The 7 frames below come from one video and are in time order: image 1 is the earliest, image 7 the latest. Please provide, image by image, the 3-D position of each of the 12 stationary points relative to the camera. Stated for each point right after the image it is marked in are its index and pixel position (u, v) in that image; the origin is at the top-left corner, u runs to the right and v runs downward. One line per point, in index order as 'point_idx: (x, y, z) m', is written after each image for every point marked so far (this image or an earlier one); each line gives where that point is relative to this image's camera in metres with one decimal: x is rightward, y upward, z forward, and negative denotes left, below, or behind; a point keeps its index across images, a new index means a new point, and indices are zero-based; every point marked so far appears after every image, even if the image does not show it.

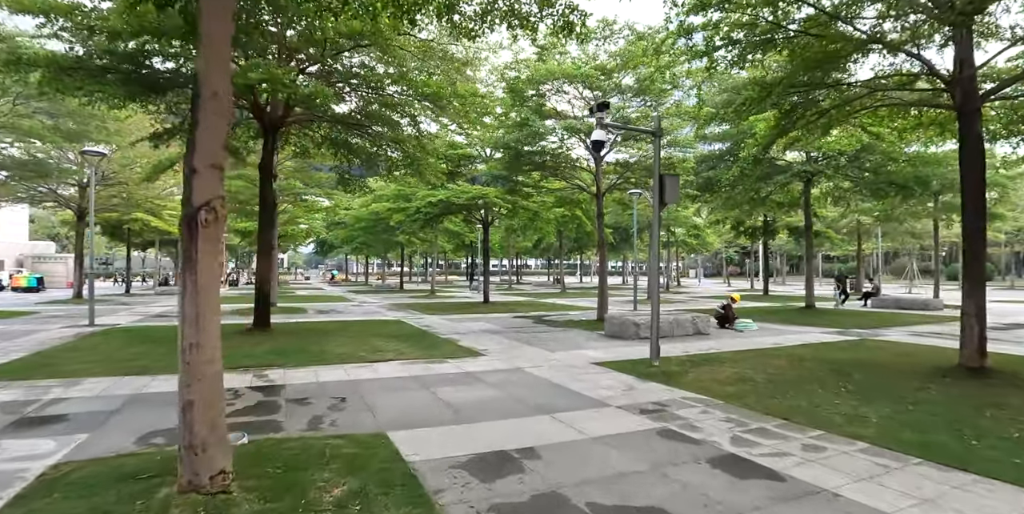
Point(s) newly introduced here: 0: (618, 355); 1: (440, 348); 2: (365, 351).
0: (+2.7, -2.5, +12.4) m
1: (-1.6, -2.1, +11.5) m
2: (-3.1, -2.0, +10.6) m
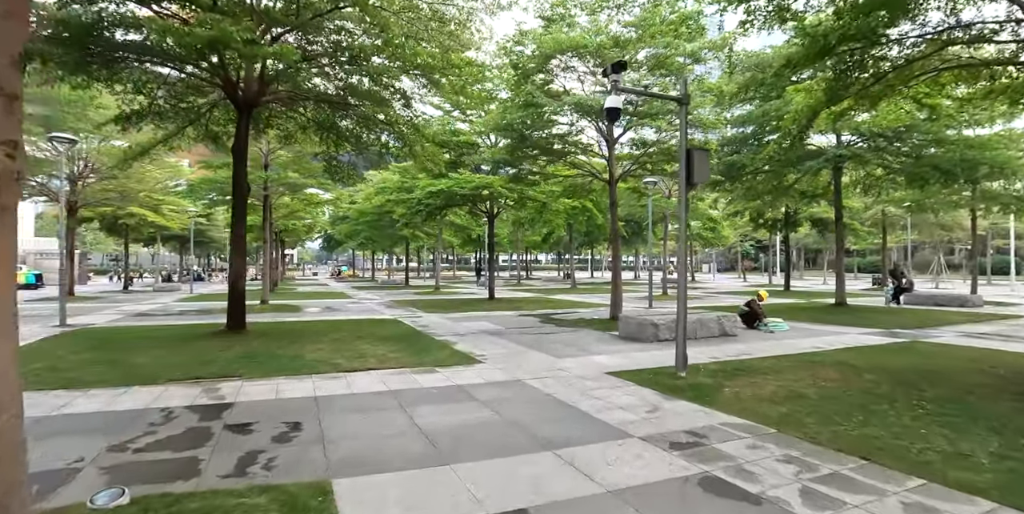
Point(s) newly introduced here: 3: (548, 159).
0: (+2.8, -2.3, +10.9) m
1: (-1.6, -1.9, +10.1) m
2: (-3.1, -1.8, +9.2) m
3: (+1.4, +3.7, +18.7) m
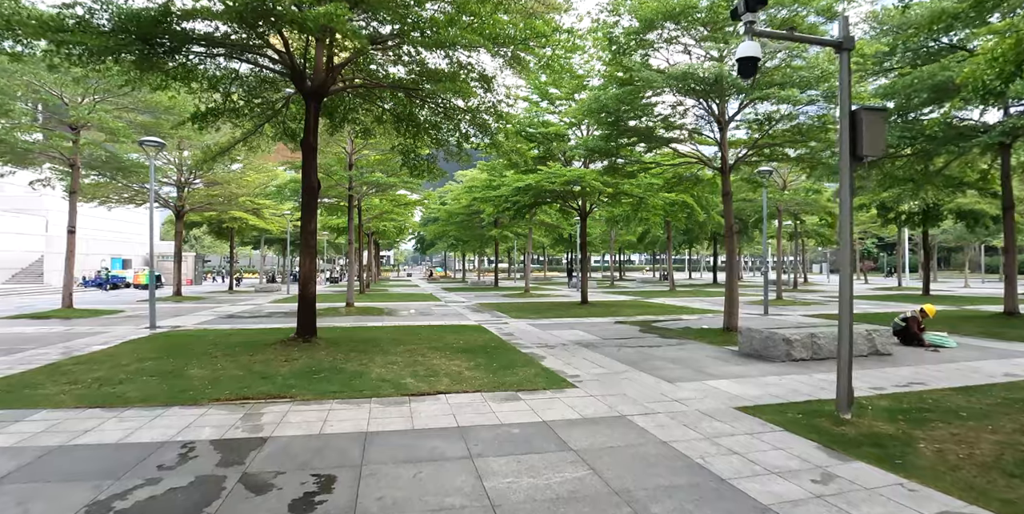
0: (+4.5, -2.3, +8.6) m
1: (+0.1, -1.9, +8.6) m
2: (-1.5, -1.9, +7.9) m
3: (+4.5, +3.7, +16.4) m
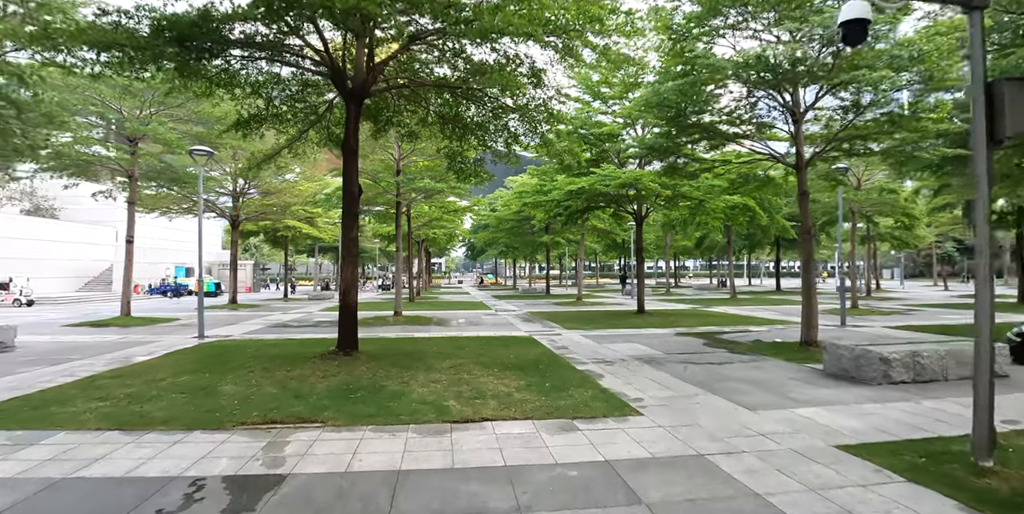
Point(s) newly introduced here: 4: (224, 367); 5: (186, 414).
0: (+5.3, -2.4, +7.2) m
1: (+0.9, -2.1, +7.6) m
2: (-0.7, -2.0, +7.2) m
3: (+6.1, +3.5, +15.1) m
4: (-5.0, -1.9, +8.6) m
5: (-3.9, -1.9, +5.9) m
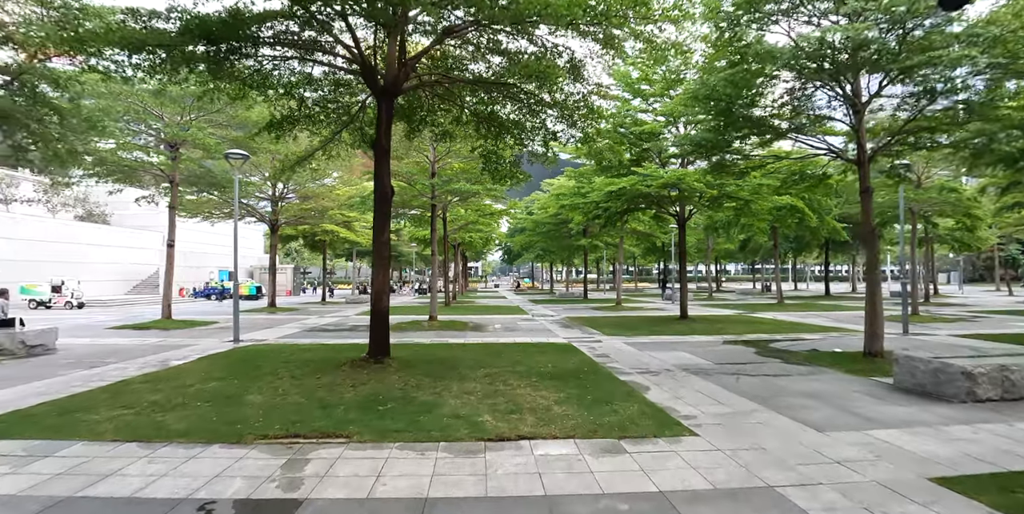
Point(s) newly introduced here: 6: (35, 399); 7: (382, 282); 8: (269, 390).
0: (+5.8, -2.4, +6.2) m
1: (+1.5, -2.1, +7.0) m
2: (-0.2, -2.0, +6.6) m
3: (+7.1, +3.4, +14.1) m
4: (-4.4, -2.0, +8.4) m
5: (-3.5, -1.9, +5.6) m
6: (-6.5, -1.9, +6.7) m
7: (-2.4, -0.5, +9.2) m
8: (-3.5, -1.9, +7.1) m
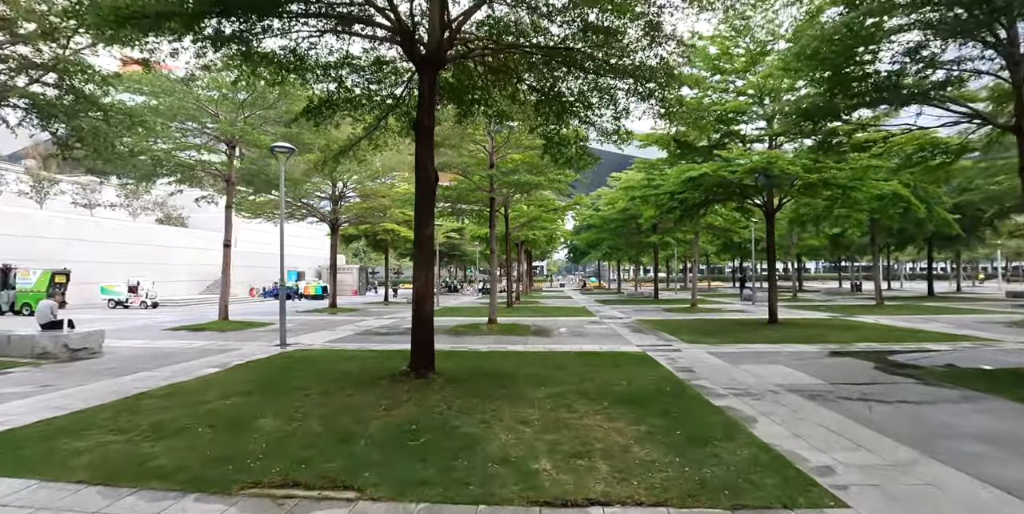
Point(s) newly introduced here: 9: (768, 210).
0: (+6.4, -2.3, +3.9) m
1: (+2.2, -2.0, +5.3) m
2: (+0.4, -1.9, +5.1) m
3: (+8.6, +3.5, +11.6) m
4: (-3.4, -1.9, +7.4) m
5: (-2.9, -1.9, +4.5) m
6: (-5.7, -1.9, +6.0) m
7: (-1.4, -0.4, +7.9) m
8: (-2.7, -1.9, +6.0) m
9: (+9.9, +1.9, +19.2) m
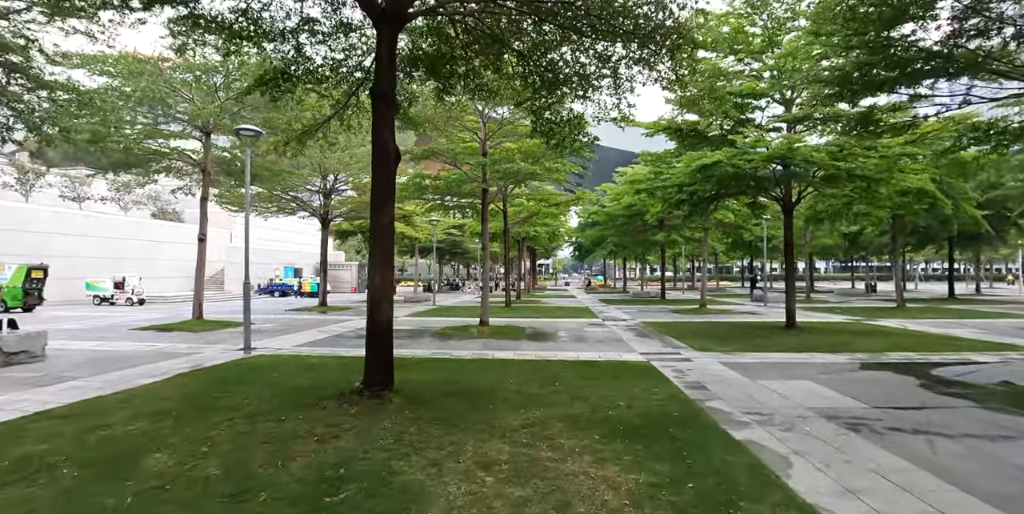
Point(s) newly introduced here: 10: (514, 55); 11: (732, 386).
0: (+6.0, -2.3, +2.5) m
1: (+1.8, -2.0, +3.9) m
2: (+0.1, -1.9, +3.8) m
3: (+8.4, +3.5, +10.1) m
4: (-3.8, -1.8, +6.1) m
5: (-3.3, -1.8, +3.3) m
6: (-6.1, -1.8, +4.8) m
7: (-1.7, -0.3, +6.6) m
8: (-3.1, -1.8, +4.8) m
9: (+9.8, +1.9, +17.7) m
10: (0.0, +3.6, +8.8) m
11: (+3.6, -2.2, +8.3) m
